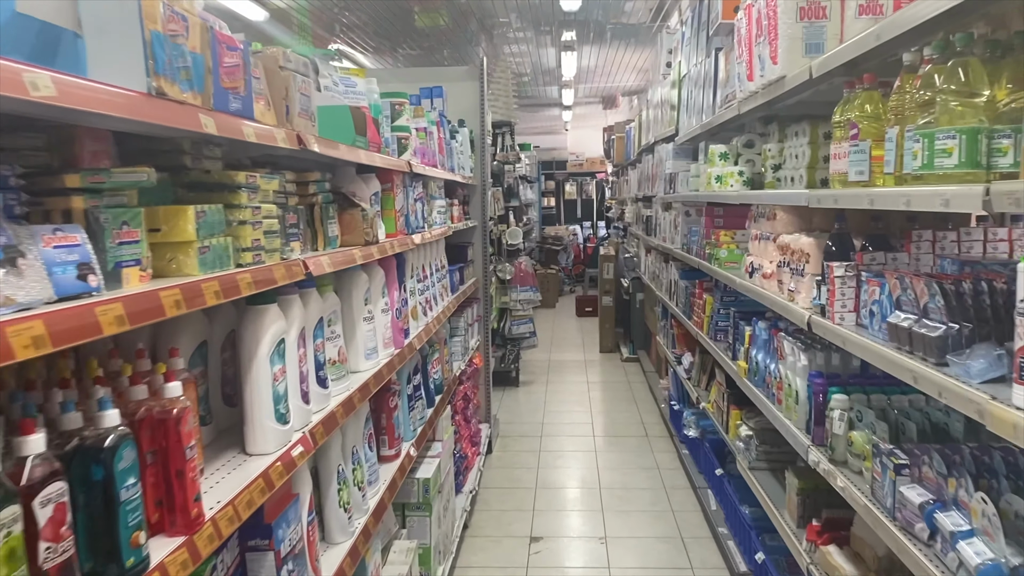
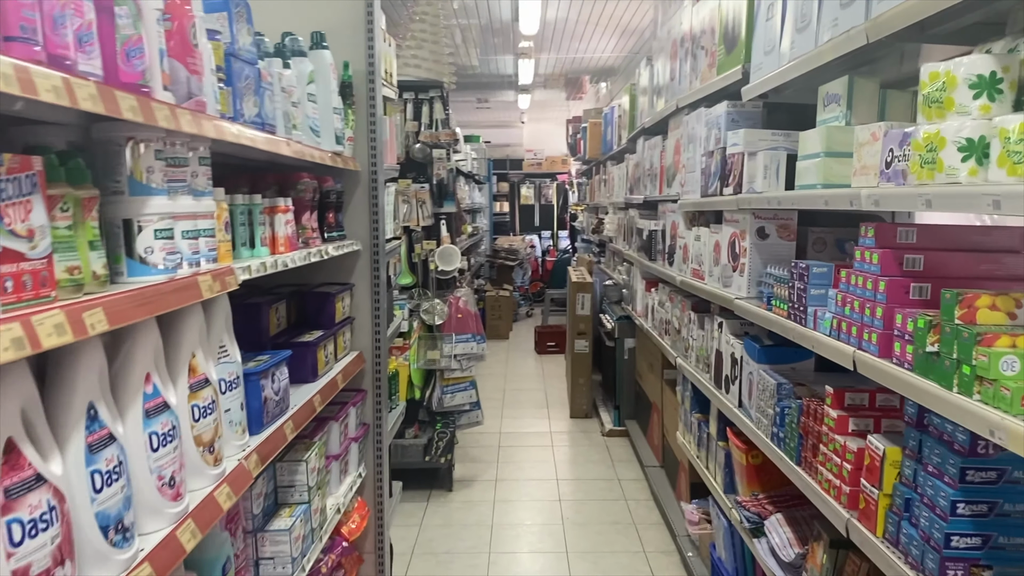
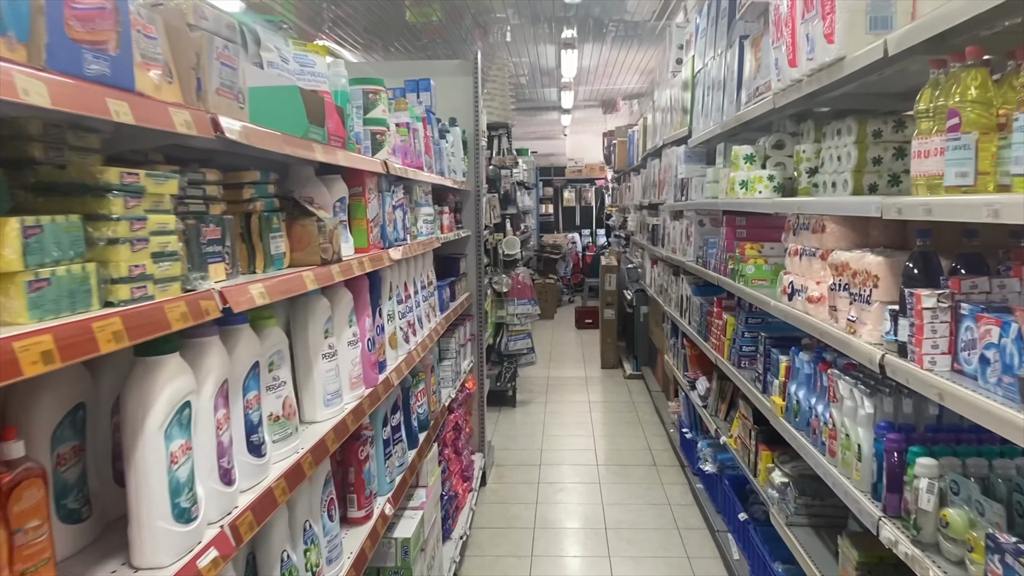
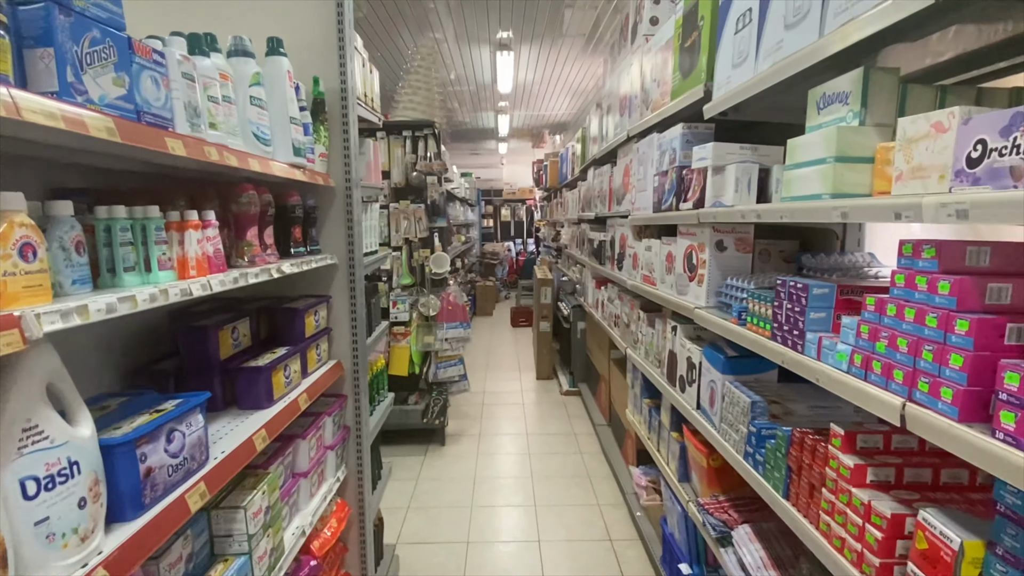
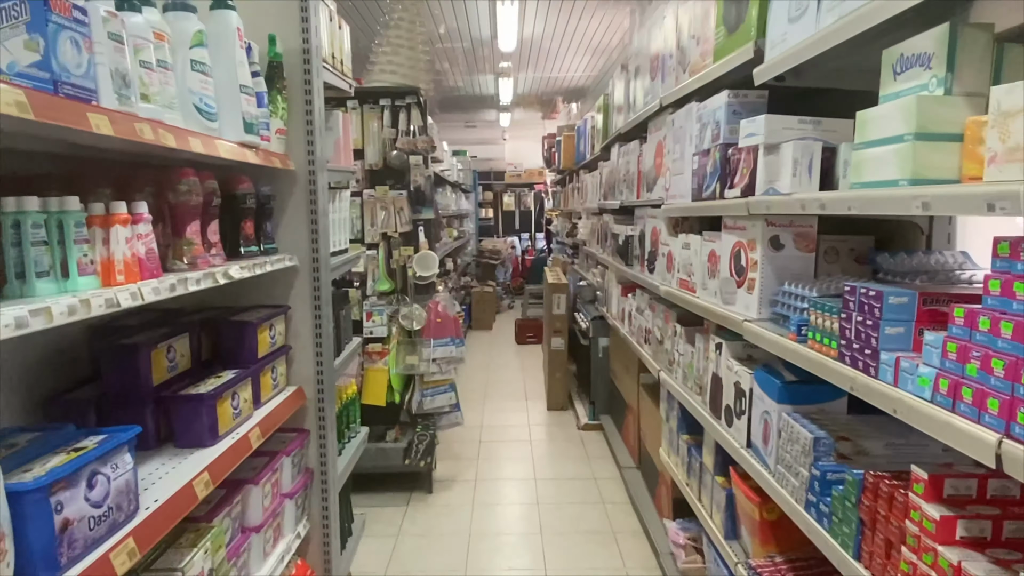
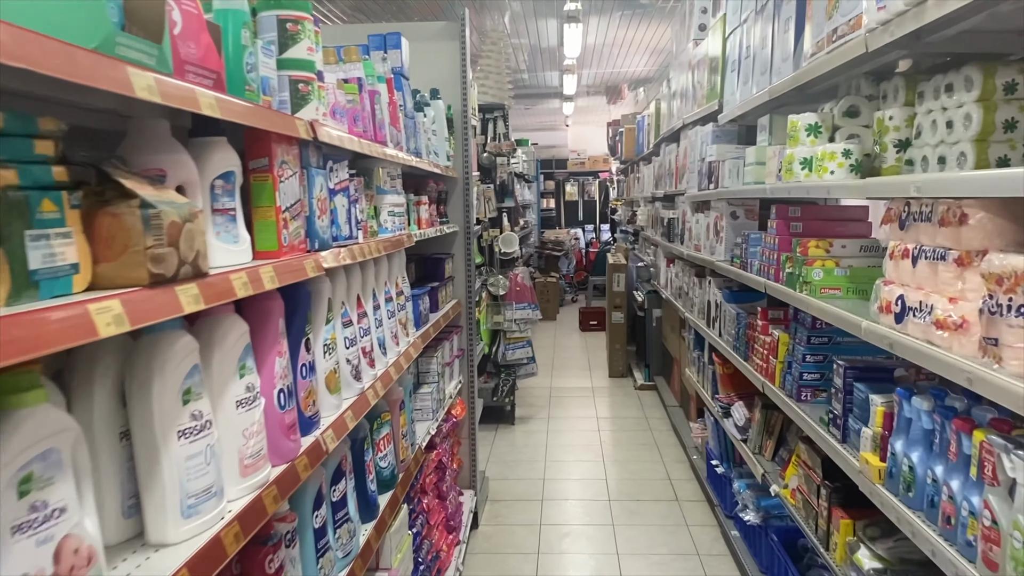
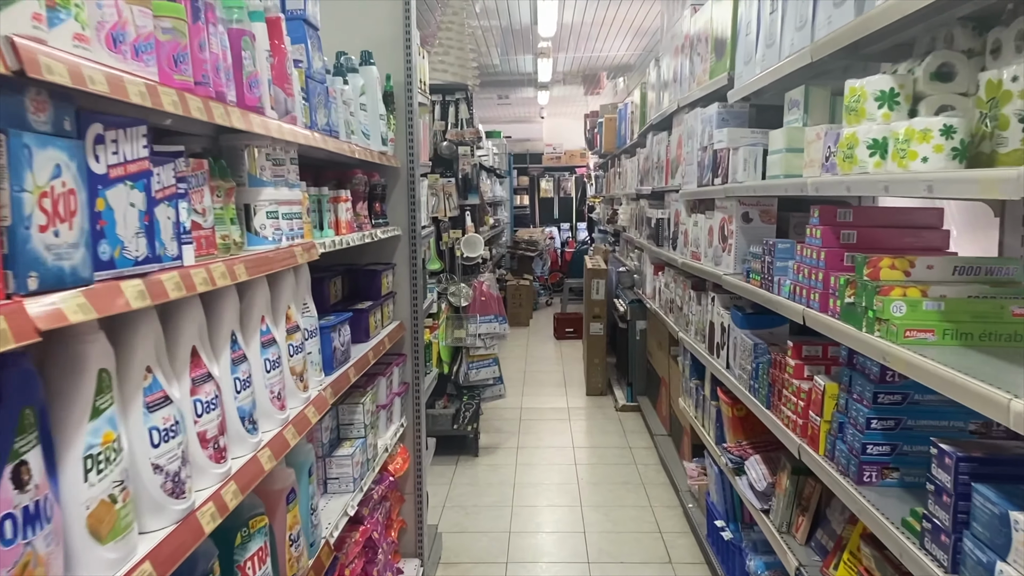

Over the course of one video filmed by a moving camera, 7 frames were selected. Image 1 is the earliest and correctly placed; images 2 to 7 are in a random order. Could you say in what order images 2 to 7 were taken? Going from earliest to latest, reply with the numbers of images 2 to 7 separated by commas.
3, 6, 7, 2, 5, 4
